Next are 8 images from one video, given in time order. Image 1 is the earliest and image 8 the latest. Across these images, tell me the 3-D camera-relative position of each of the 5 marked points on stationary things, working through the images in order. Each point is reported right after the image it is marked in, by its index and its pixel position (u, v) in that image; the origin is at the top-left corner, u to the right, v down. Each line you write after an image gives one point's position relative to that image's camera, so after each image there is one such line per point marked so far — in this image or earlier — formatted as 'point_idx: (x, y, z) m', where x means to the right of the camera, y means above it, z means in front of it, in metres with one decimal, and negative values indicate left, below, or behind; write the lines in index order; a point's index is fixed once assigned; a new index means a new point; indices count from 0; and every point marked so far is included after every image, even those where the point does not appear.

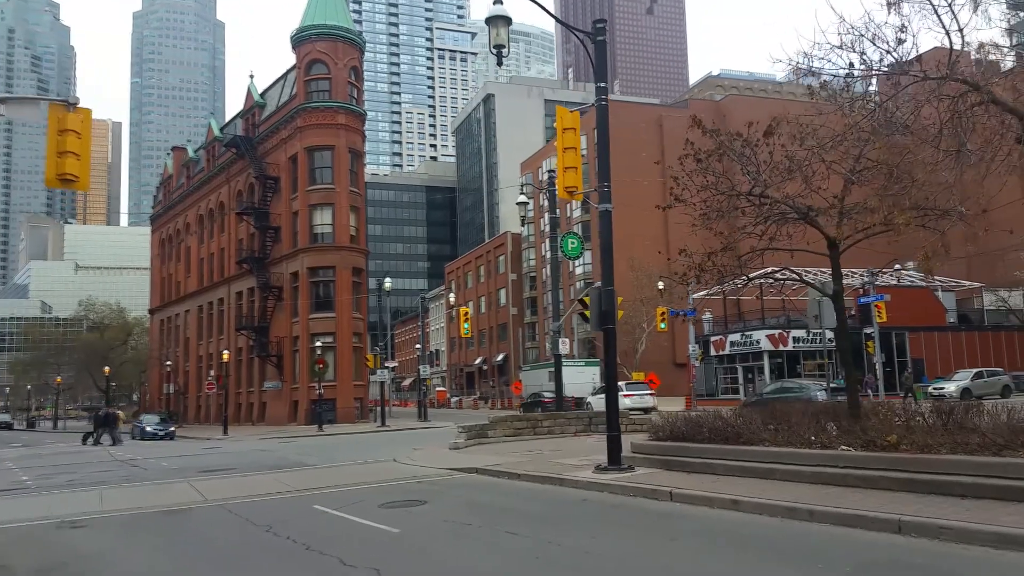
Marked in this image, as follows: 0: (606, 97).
0: (+1.6, +3.3, +13.9) m
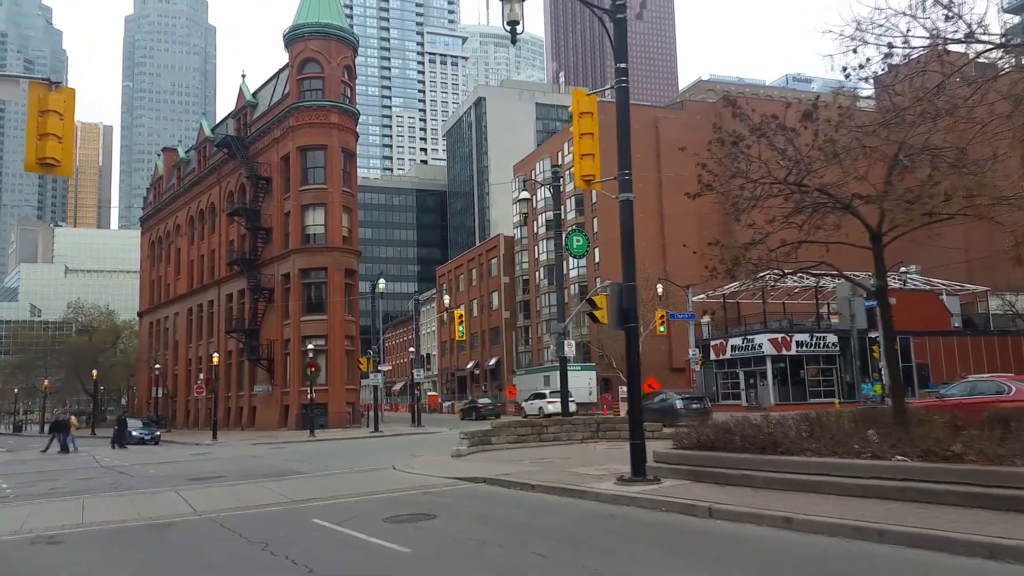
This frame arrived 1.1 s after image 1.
0: (+1.8, +3.3, +13.0) m
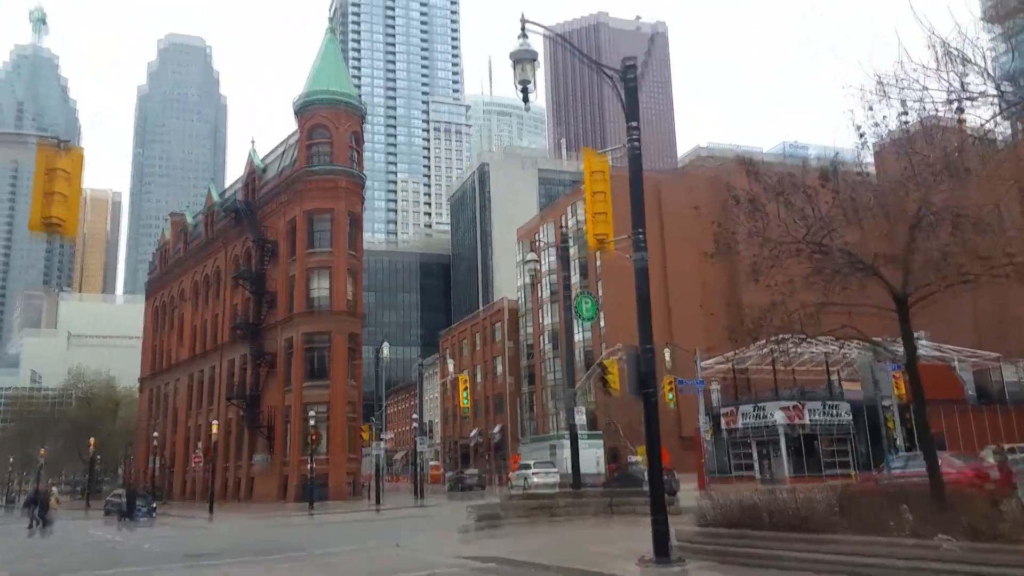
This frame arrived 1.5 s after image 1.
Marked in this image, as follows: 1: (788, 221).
0: (+2.0, +2.3, +12.7) m
1: (+4.9, +1.1, +14.5) m
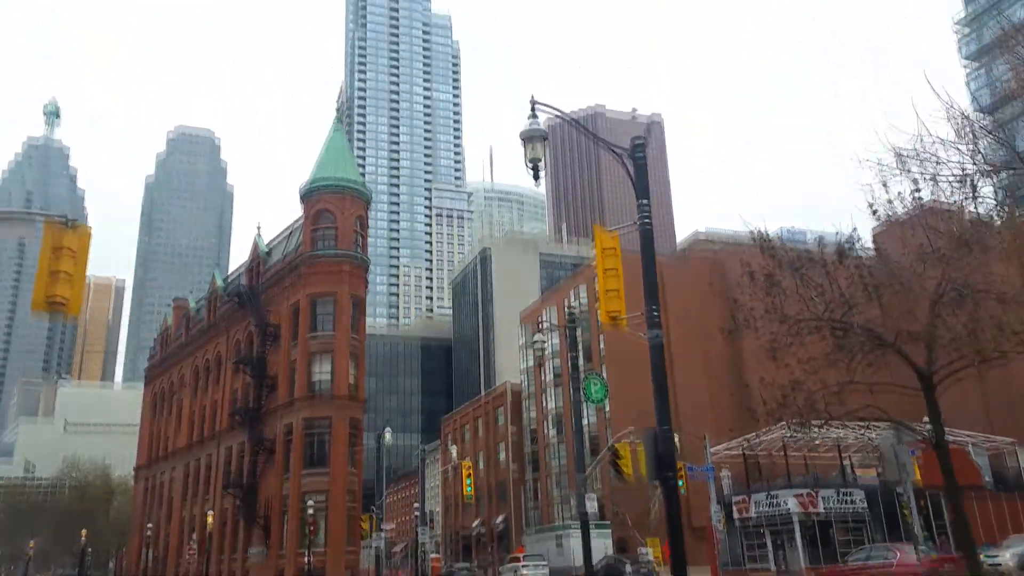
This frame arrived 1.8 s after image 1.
0: (+2.1, +1.1, +12.5) m
1: (+5.1, -0.2, +14.2) m
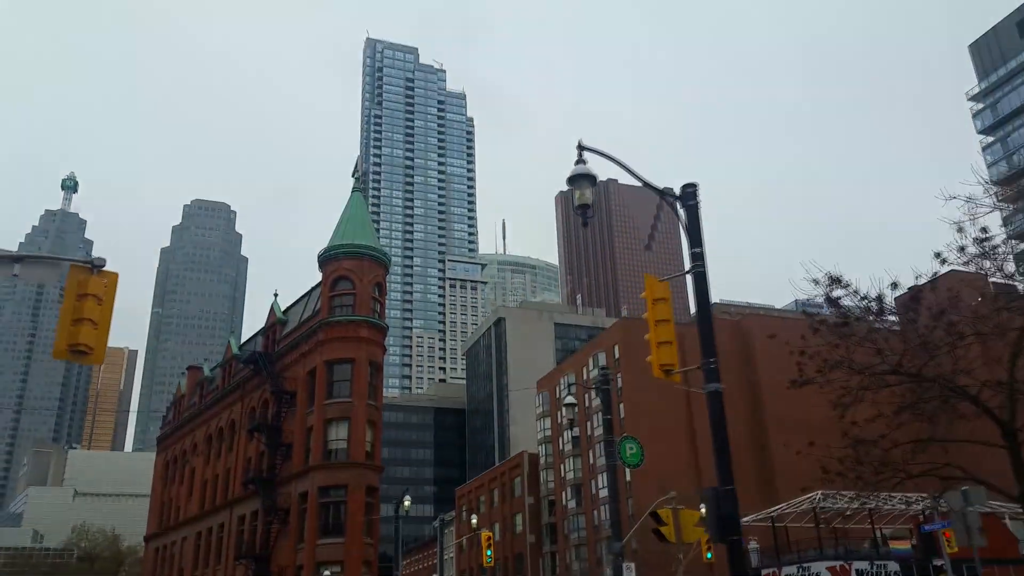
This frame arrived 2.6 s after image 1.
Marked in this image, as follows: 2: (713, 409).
0: (+2.8, +0.4, +12.2) m
1: (+5.8, -1.1, +13.7) m
2: (+2.7, -1.6, +11.1) m
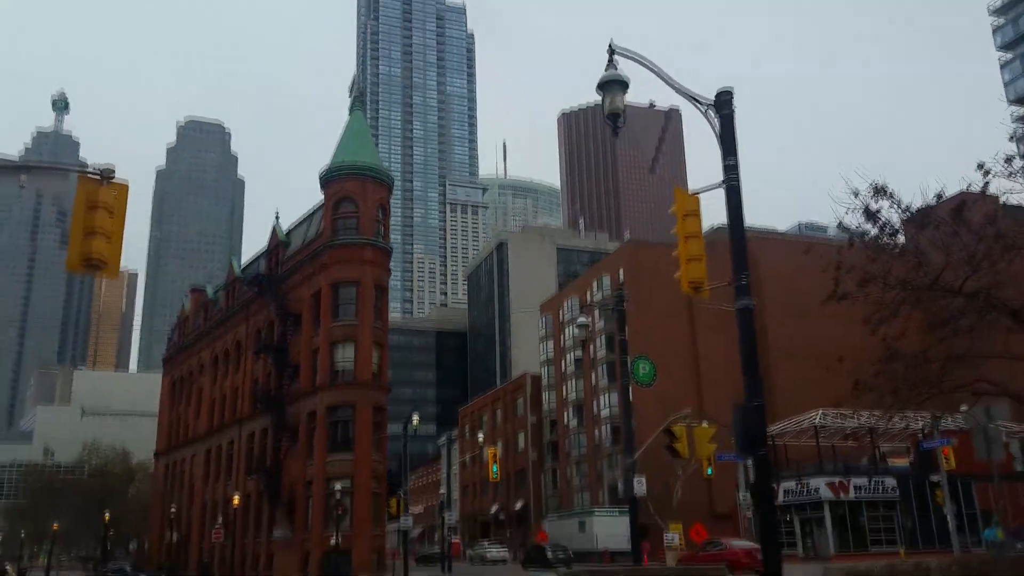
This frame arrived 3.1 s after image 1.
0: (+3.2, +1.6, +11.9) m
1: (+6.2, +0.3, +13.6) m
2: (+3.1, -0.4, +11.1) m
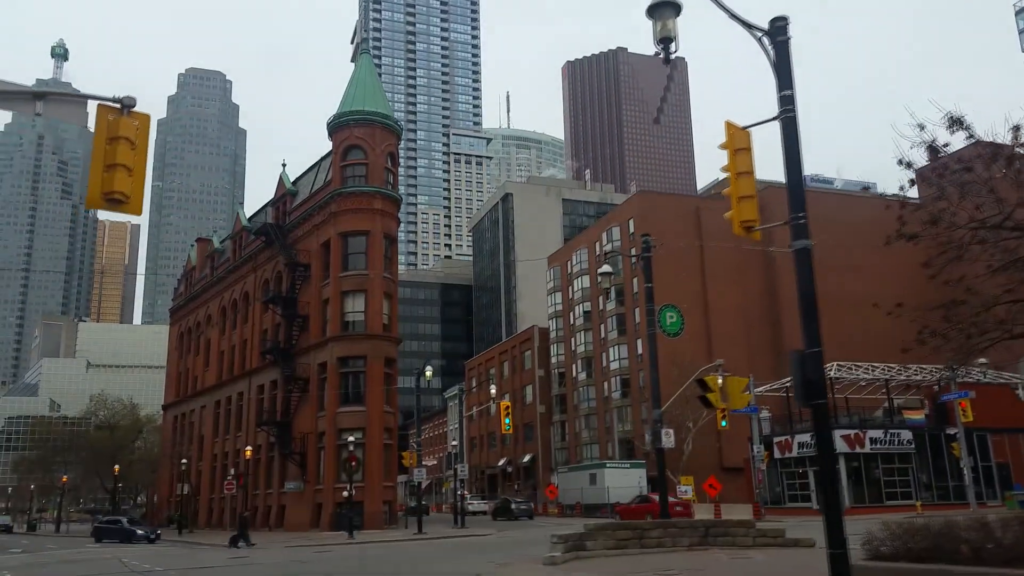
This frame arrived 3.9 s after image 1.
0: (+3.7, +2.4, +11.1) m
1: (+6.7, +1.1, +12.8) m
2: (+3.6, +0.3, +10.3) m
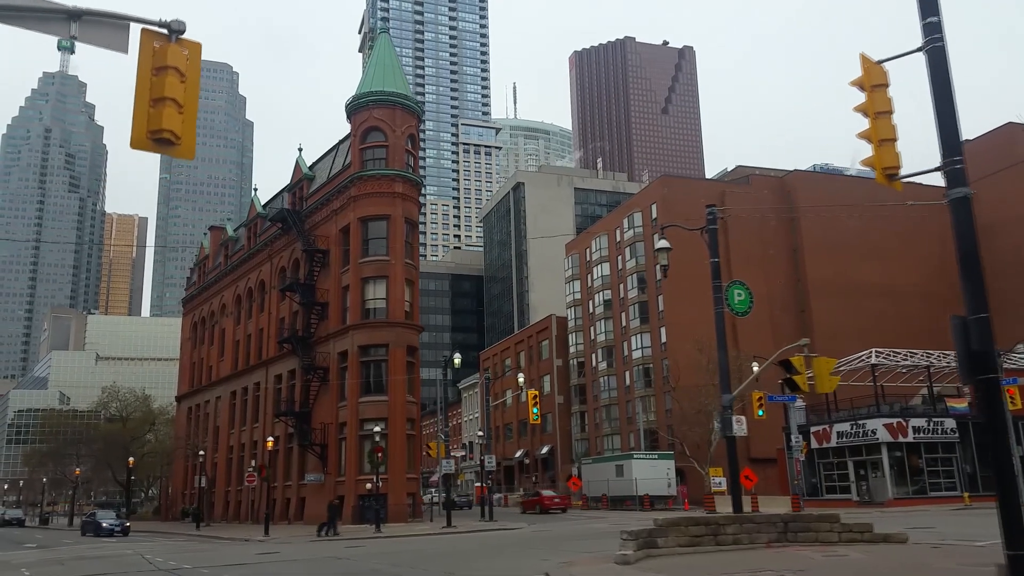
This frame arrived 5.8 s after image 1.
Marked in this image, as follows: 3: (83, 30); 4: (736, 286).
0: (+4.9, +2.9, +9.5) m
1: (+7.9, +1.6, +11.2) m
2: (+4.8, +0.7, +8.8) m
3: (-4.7, +2.8, +9.0) m
4: (+5.0, 0.0, +18.4) m
